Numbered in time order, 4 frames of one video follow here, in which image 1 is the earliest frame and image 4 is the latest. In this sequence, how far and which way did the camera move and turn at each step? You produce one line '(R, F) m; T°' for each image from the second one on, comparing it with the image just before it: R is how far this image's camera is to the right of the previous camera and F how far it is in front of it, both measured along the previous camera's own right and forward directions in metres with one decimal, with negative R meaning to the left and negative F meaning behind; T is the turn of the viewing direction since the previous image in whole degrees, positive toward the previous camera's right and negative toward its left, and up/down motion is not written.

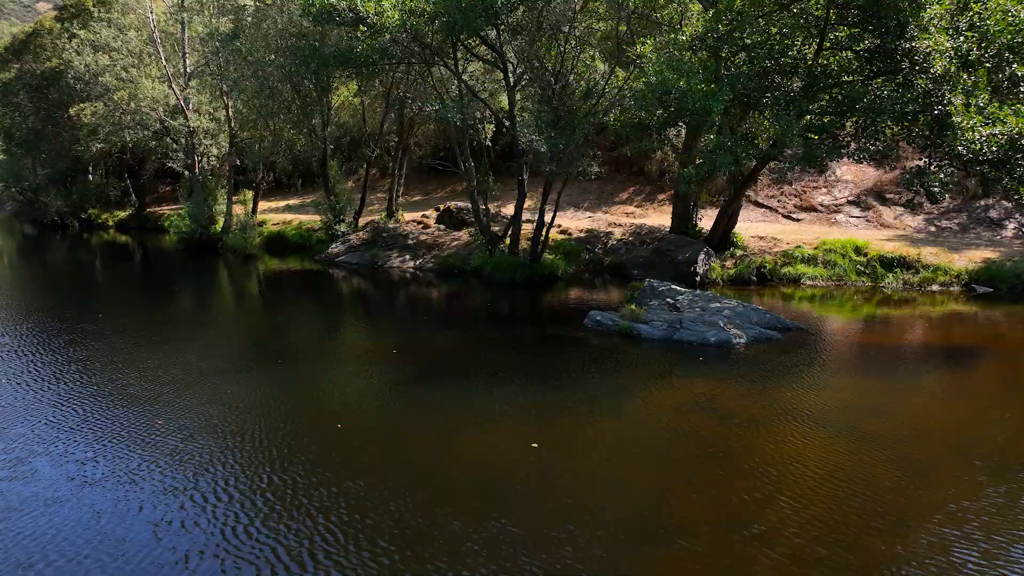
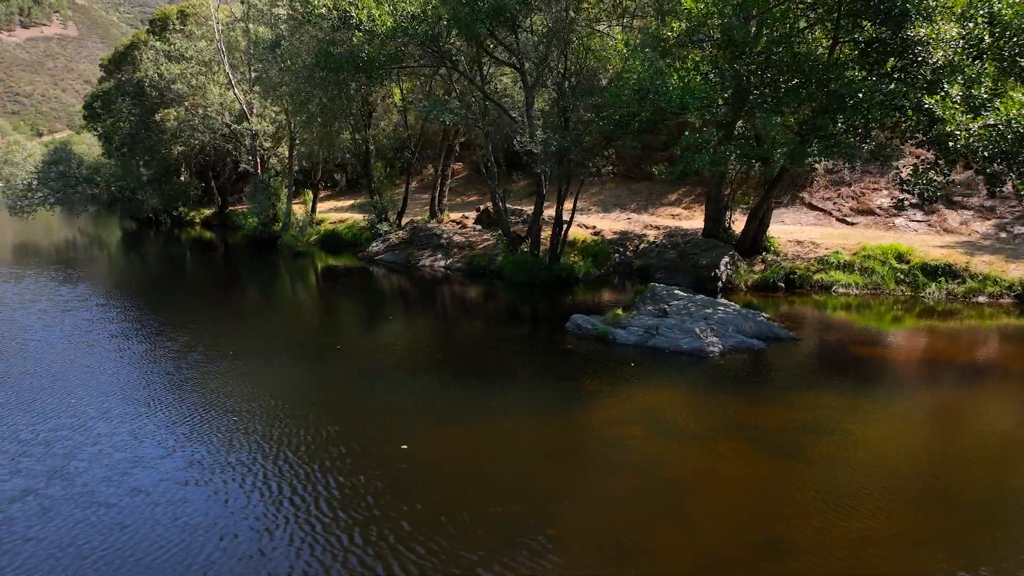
(+2.6, +0.2) m; -7°
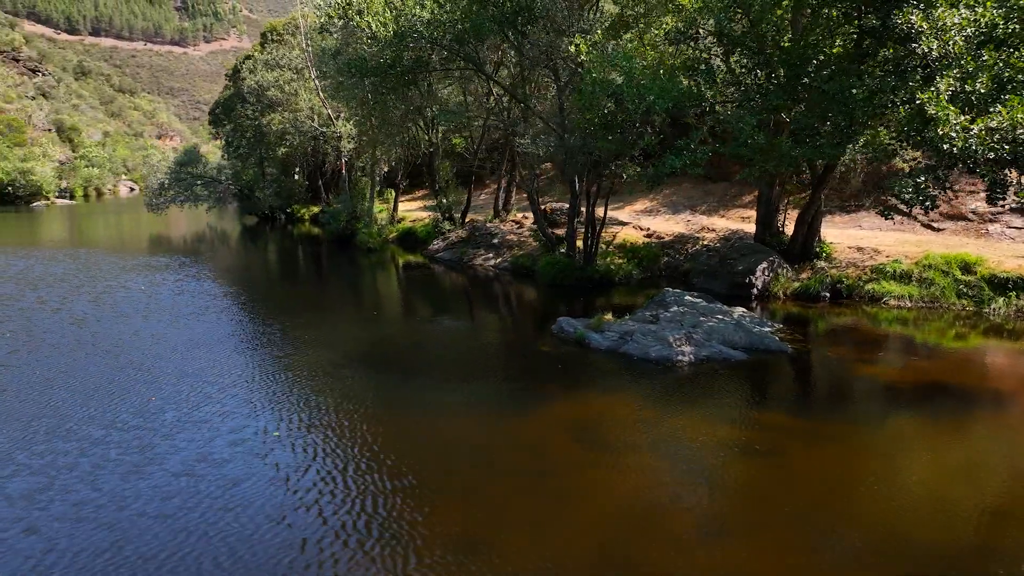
(+3.3, +0.1) m; -10°
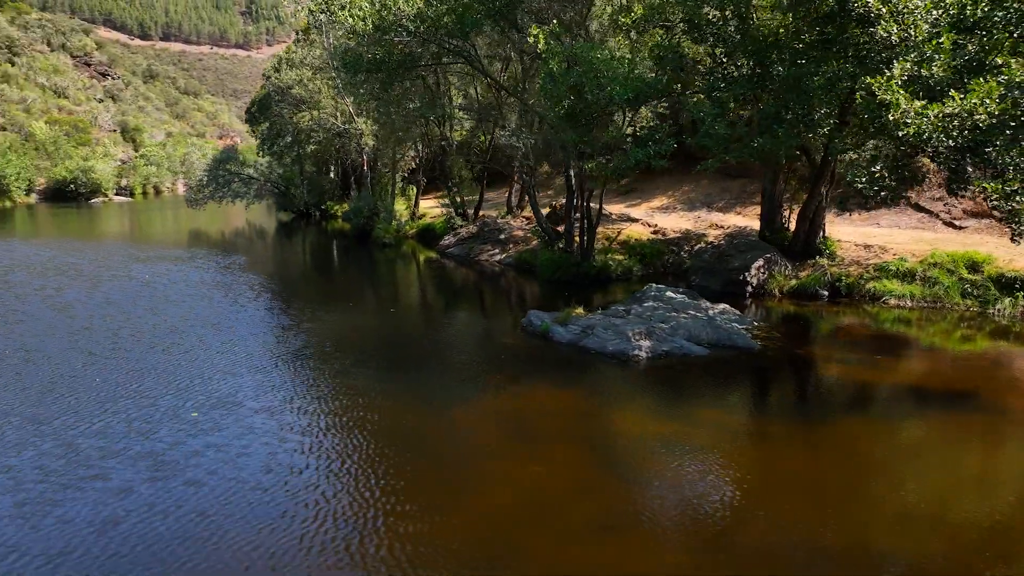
(+1.9, +0.1) m; -4°
